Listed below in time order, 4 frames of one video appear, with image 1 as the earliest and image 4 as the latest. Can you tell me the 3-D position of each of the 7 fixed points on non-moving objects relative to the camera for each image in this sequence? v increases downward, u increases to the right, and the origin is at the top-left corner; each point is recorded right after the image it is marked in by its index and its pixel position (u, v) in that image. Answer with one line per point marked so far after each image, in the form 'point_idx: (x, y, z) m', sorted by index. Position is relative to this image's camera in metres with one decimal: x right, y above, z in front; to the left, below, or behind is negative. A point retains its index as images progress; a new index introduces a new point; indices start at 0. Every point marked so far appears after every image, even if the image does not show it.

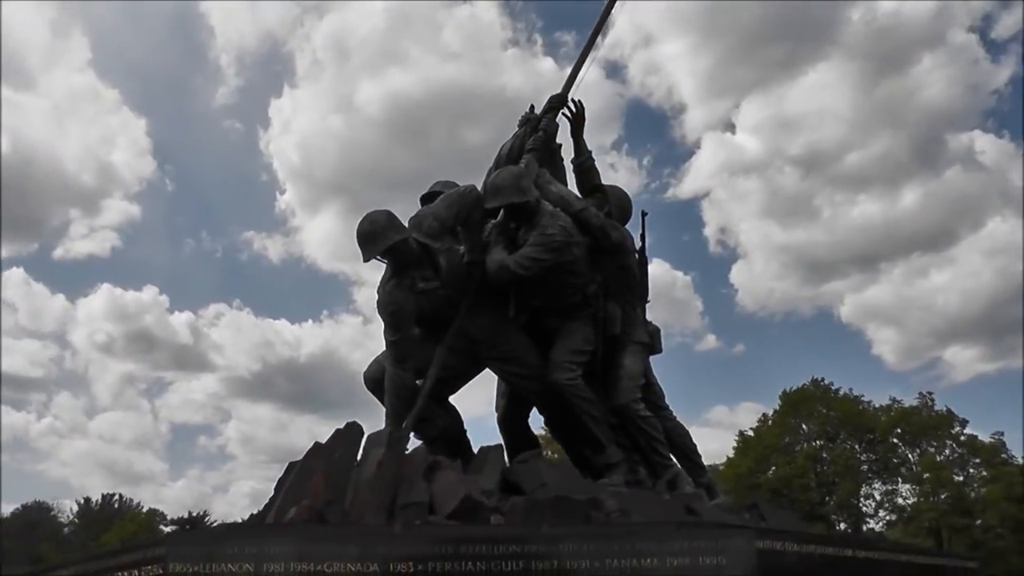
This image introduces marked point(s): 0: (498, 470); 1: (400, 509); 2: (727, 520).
0: (-0.1, -1.0, +6.9) m
1: (-0.5, -1.1, +6.4) m
2: (+1.2, -1.3, +7.3) m
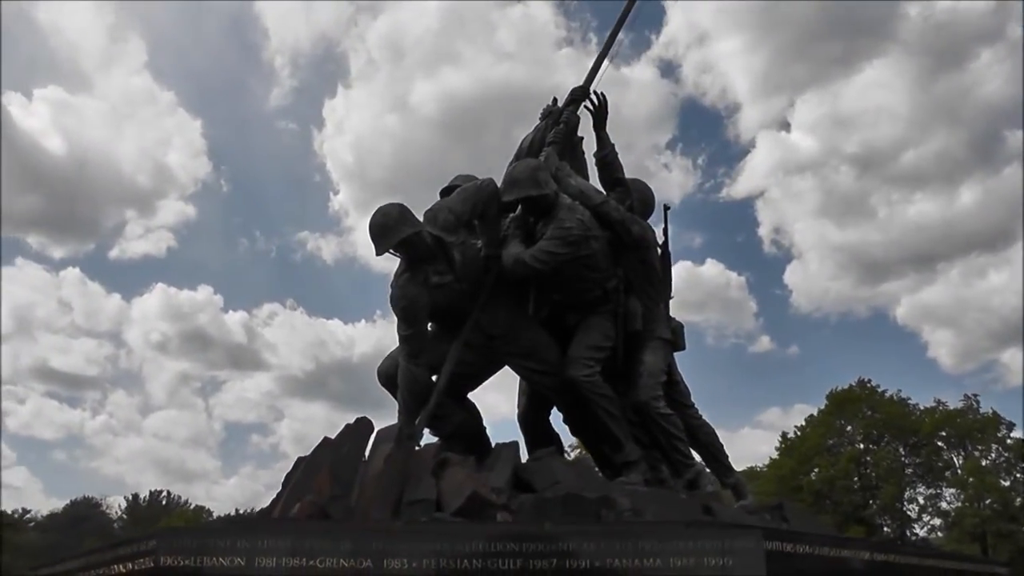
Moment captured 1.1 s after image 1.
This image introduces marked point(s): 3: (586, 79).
0: (0.0, -0.9, +6.8) m
1: (-0.5, -1.0, +6.4) m
2: (+1.3, -1.3, +7.1) m
3: (+0.5, +1.3, +8.4) m
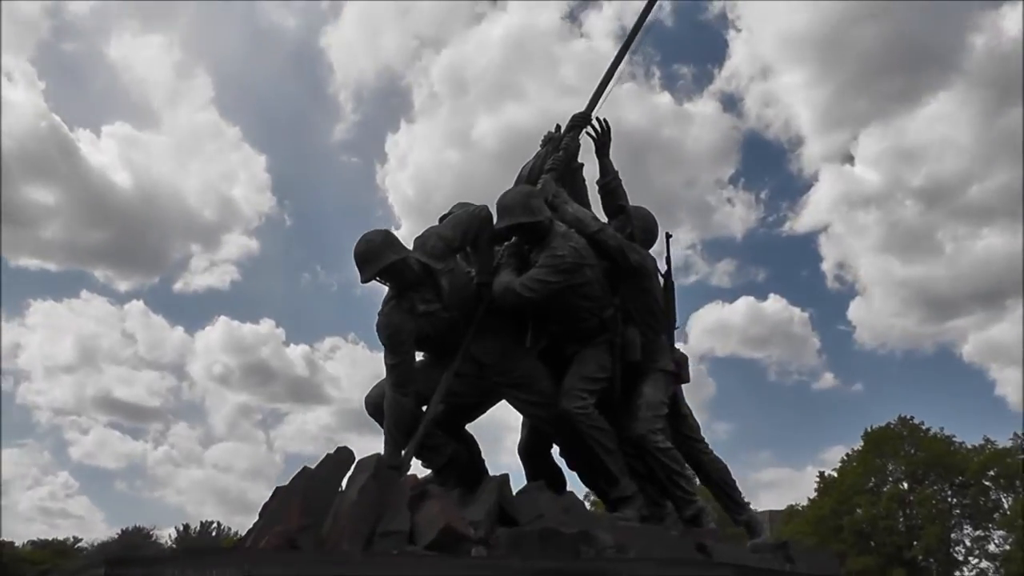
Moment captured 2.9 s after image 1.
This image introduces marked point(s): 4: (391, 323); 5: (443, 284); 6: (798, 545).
0: (-0.1, -1.1, +6.6) m
1: (-0.6, -1.2, +6.2) m
2: (+1.2, -1.4, +6.9) m
3: (+0.5, +1.1, +8.3) m
4: (-0.6, -0.2, +6.9) m
5: (-0.4, 0.0, +7.1) m
6: (+1.6, -1.5, +7.6) m
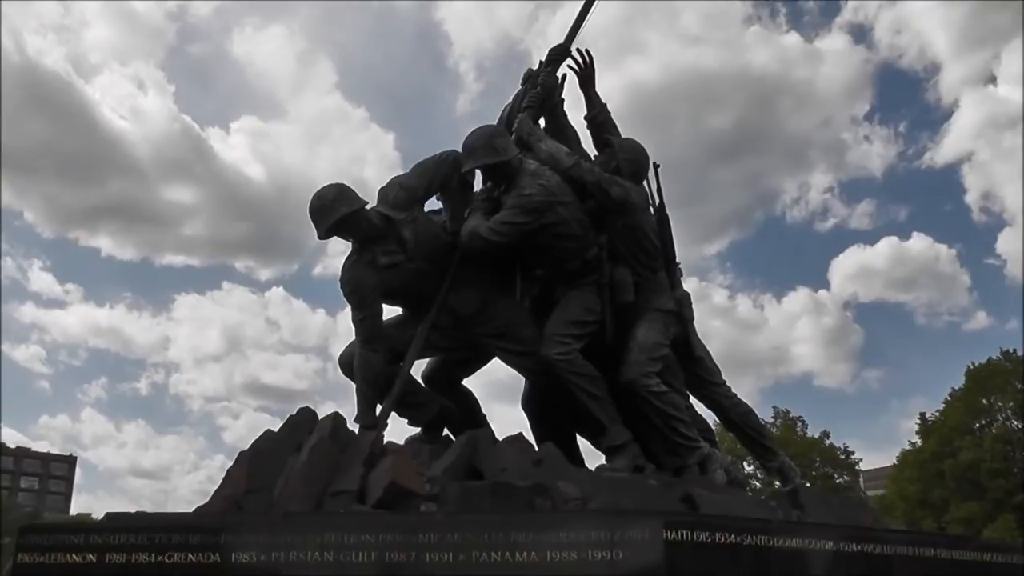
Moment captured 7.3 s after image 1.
0: (-0.3, -0.8, +6.3) m
1: (-0.8, -0.9, +6.0) m
2: (+1.1, -1.1, +6.4) m
3: (+0.4, +1.5, +7.8) m
4: (-0.8, 0.0, +6.6) m
5: (-0.5, +0.3, +6.8) m
6: (+1.6, -1.1, +7.1) m
